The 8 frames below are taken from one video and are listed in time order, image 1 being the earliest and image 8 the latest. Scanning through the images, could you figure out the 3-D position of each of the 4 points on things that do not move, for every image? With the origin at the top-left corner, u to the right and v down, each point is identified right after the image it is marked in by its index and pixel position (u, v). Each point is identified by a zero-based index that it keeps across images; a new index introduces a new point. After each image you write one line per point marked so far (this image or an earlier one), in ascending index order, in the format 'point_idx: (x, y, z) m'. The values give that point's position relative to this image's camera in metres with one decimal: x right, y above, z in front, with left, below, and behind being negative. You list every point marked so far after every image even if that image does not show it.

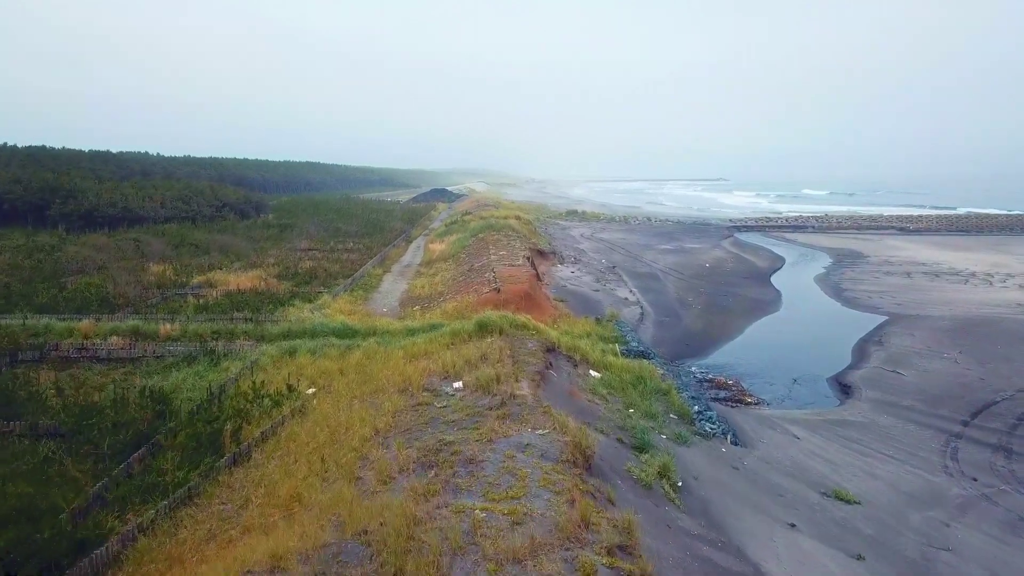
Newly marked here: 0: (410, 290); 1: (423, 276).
0: (-2.1, -0.1, +16.8) m
1: (-2.1, +0.3, +18.9) m
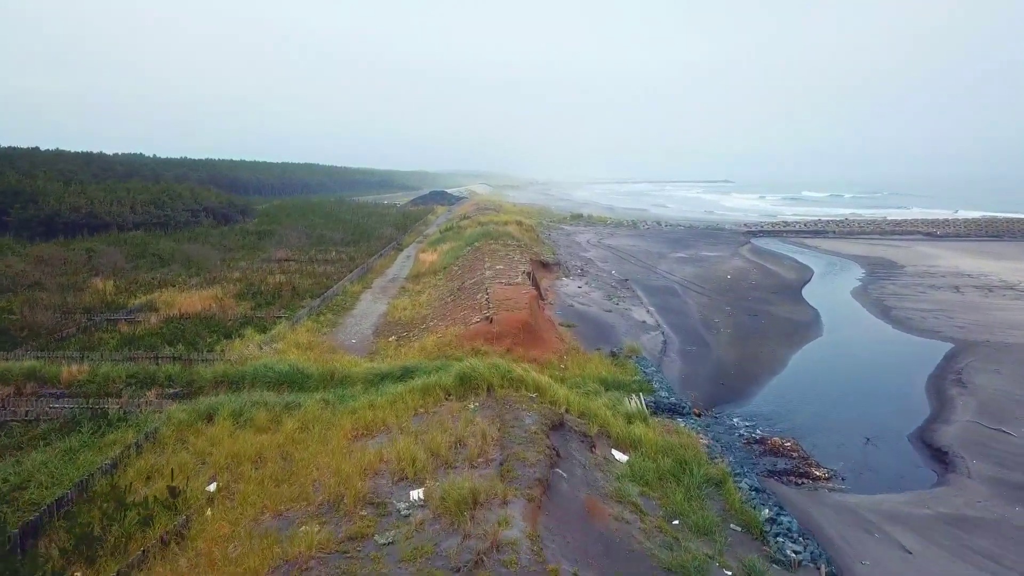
0: (-2.2, -0.4, +14.2) m
1: (-2.1, -0.1, +16.3) m
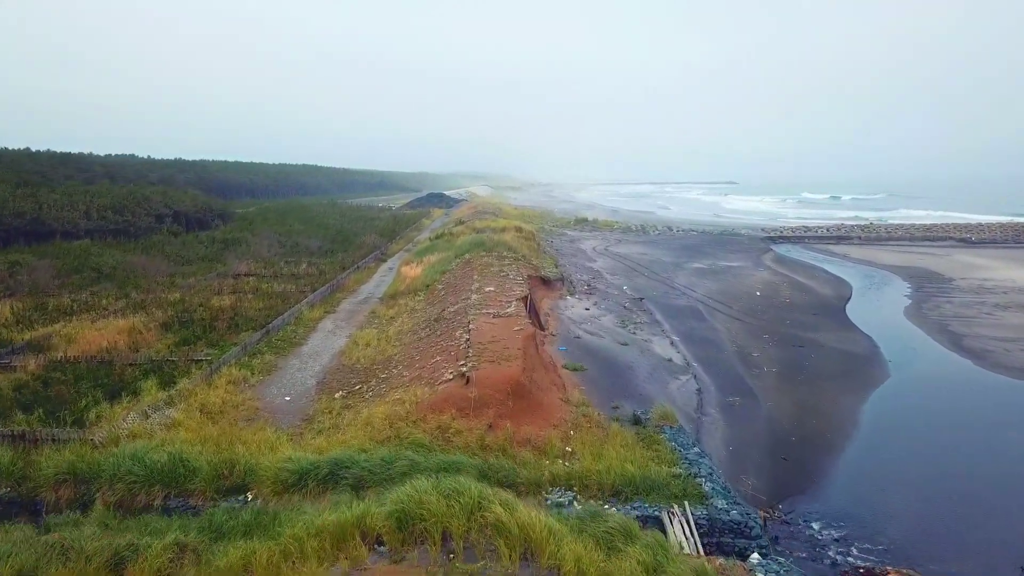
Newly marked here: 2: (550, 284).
0: (-2.3, -0.9, +11.2) m
1: (-2.2, -0.6, +13.3) m
2: (+0.8, +0.1, +17.2) m
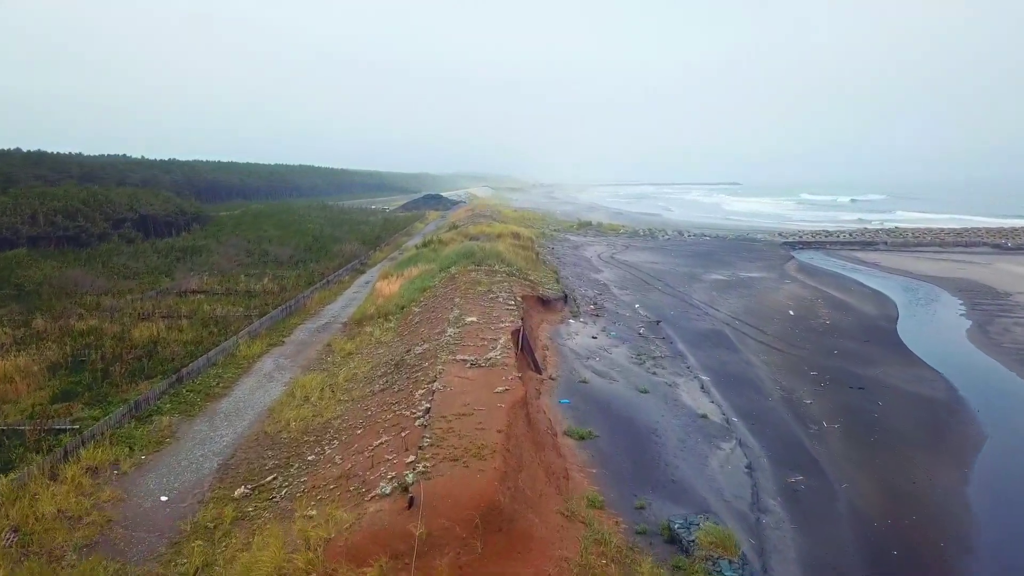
0: (-2.4, -1.2, +8.5) m
1: (-2.4, -0.9, +10.6) m
2: (+0.6, -0.3, +14.4) m
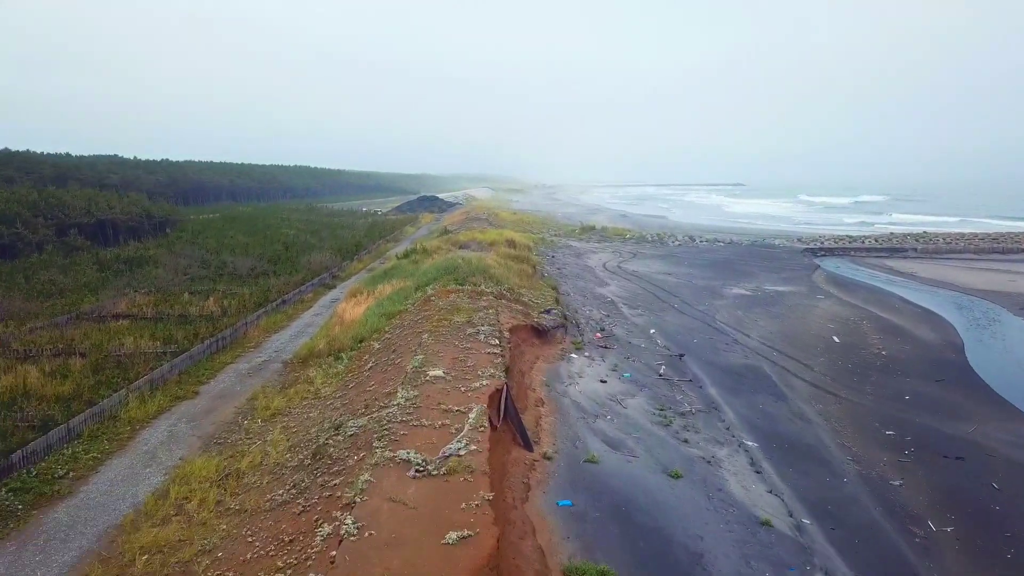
0: (-2.6, -1.6, +5.7) m
1: (-2.5, -1.3, +7.8) m
2: (+0.5, -0.7, +11.6) m
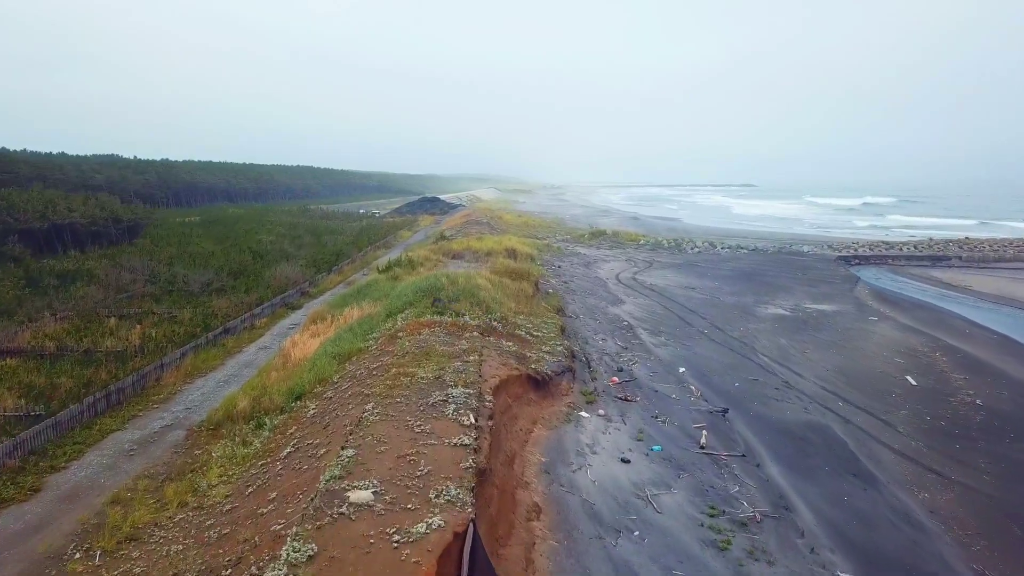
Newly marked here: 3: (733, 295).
0: (-2.8, -2.0, +2.9) m
1: (-2.7, -1.7, +5.0) m
2: (+0.4, -1.0, +8.8) m
3: (+5.2, -0.1, +19.4) m
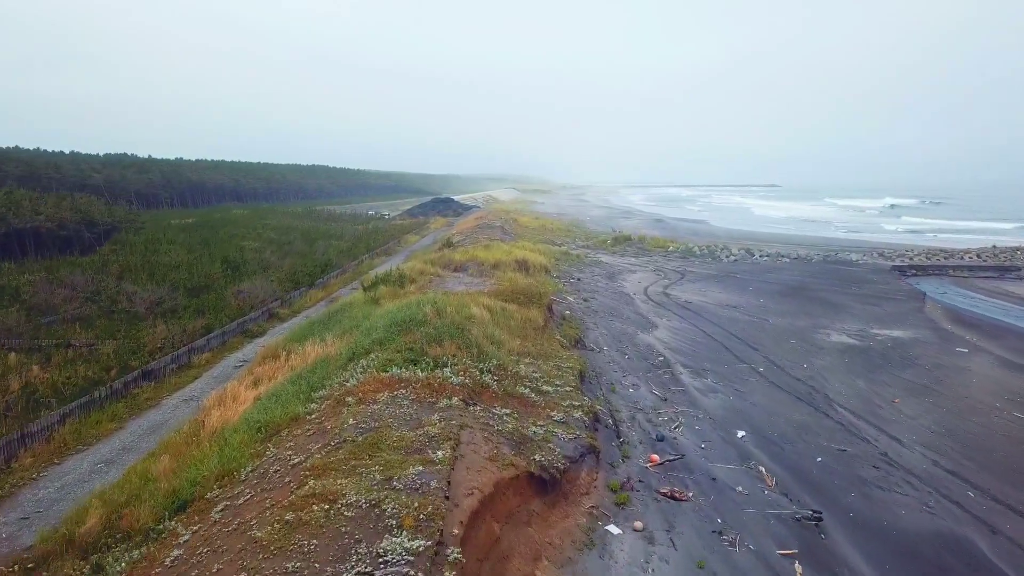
0: (-3.0, -2.3, +0.1) m
1: (-2.8, -2.0, +2.2) m
2: (+0.3, -1.4, +5.9) m
3: (+5.4, -0.5, +16.5) m
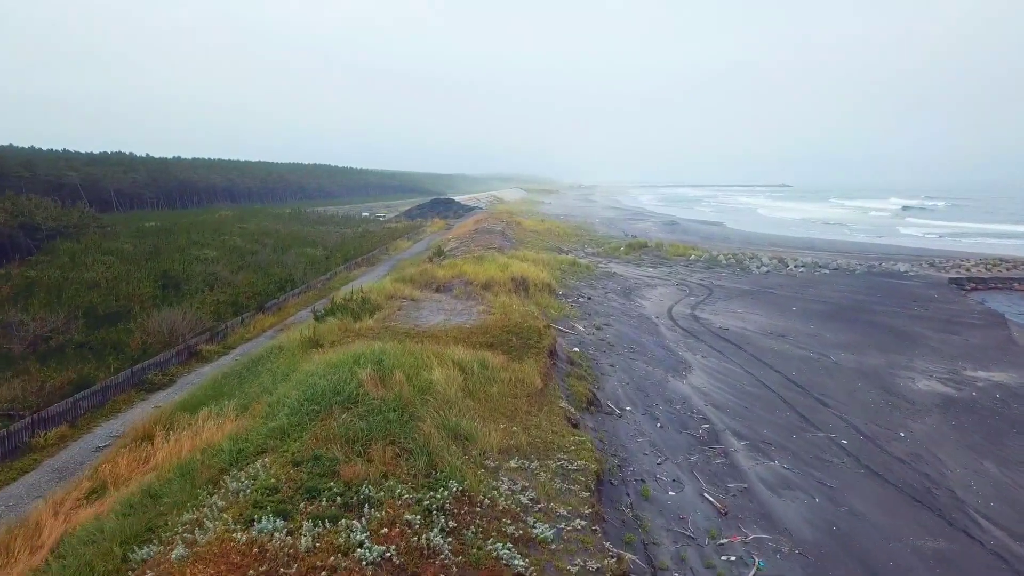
0: (-3.2, -2.7, -3.1) m
1: (-3.0, -2.4, -1.0) m
2: (+0.1, -1.8, +2.7) m
3: (+5.3, -0.9, +13.2) m
